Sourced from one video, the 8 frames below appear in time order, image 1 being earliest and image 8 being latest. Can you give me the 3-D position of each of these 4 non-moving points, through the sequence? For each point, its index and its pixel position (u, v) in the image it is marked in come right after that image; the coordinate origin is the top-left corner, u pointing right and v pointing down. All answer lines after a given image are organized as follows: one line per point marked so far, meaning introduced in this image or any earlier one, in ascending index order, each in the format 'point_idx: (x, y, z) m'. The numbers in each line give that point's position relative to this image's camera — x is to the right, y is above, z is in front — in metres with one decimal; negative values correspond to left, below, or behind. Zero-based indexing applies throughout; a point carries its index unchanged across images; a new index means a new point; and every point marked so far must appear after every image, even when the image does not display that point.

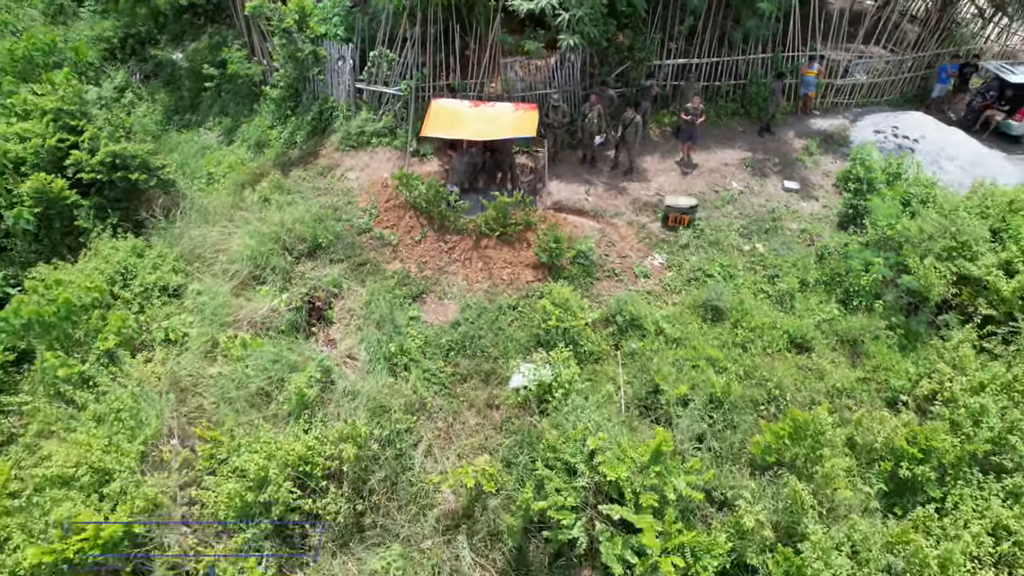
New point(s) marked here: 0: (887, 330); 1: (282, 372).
0: (+3.1, -0.3, +5.5) m
1: (-1.8, -0.6, +5.1) m
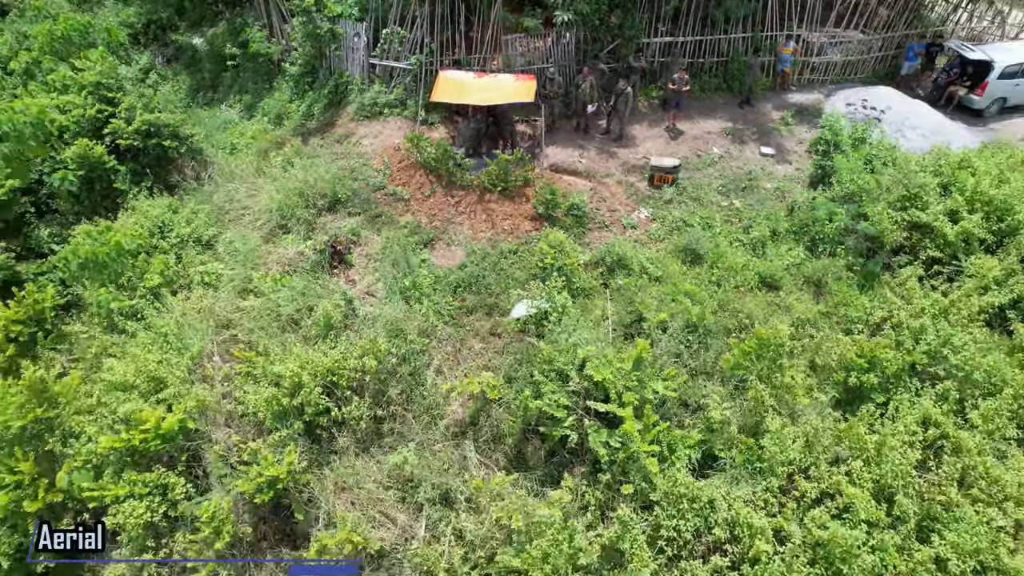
0: (+3.1, +0.2, +6.1) m
1: (-1.8, -0.1, +5.8) m
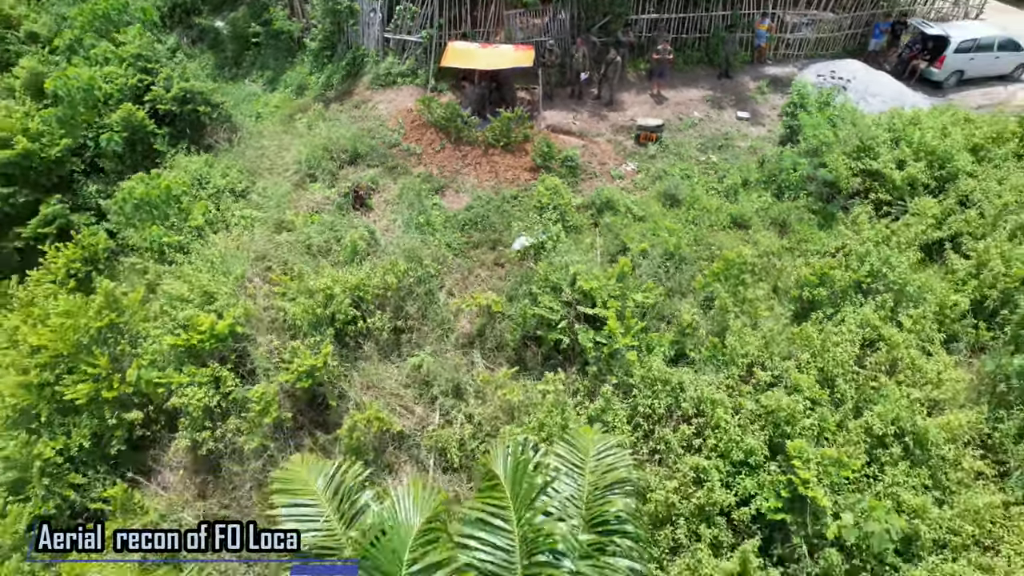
0: (+3.1, +0.8, +7.0) m
1: (-1.7, +0.5, +6.6) m
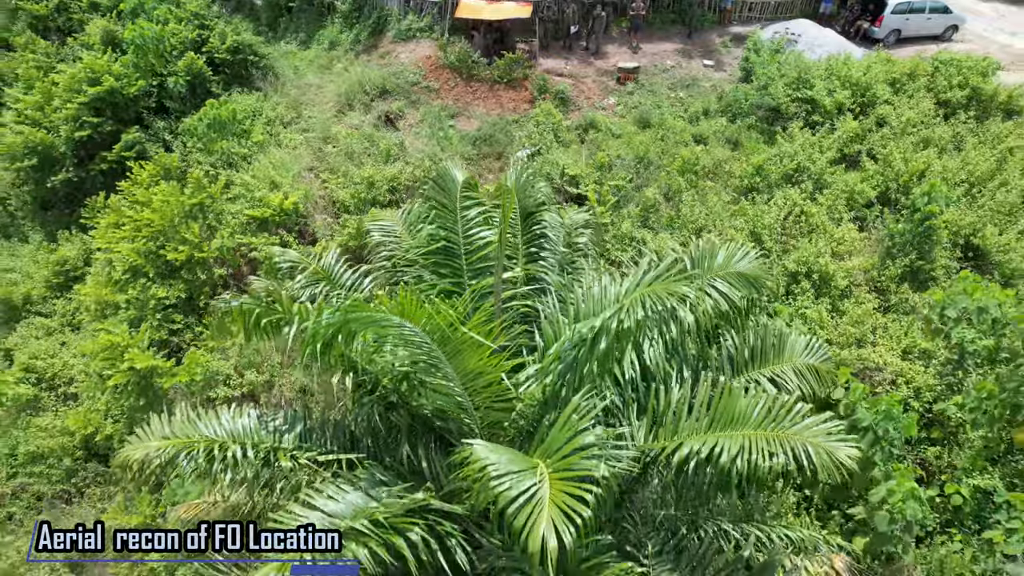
0: (+3.2, +2.0, +8.6) m
1: (-1.7, +1.7, +8.2) m
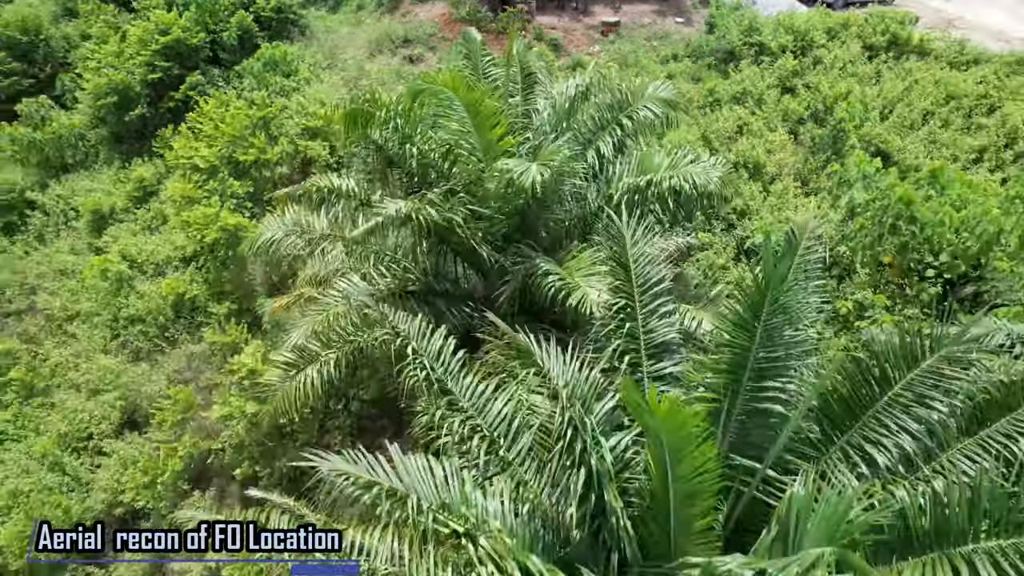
0: (+3.2, +3.4, +10.4) m
1: (-1.7, +3.1, +10.1) m
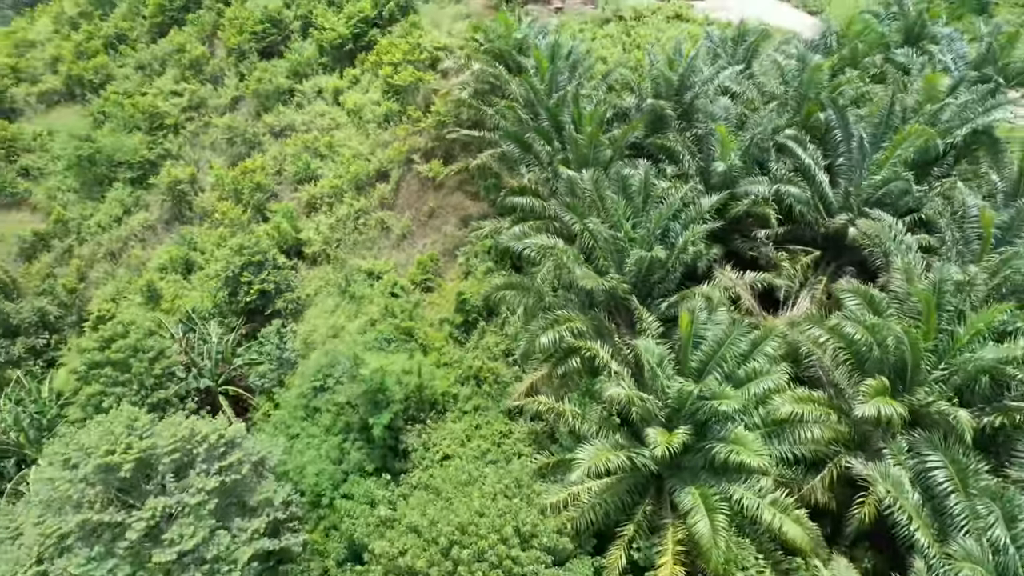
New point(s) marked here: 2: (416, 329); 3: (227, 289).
0: (+3.3, +9.7, +24.5) m
1: (-1.6, +9.4, +24.2) m
2: (-2.3, -0.9, +16.4) m
3: (-8.0, -0.1, +18.9) m
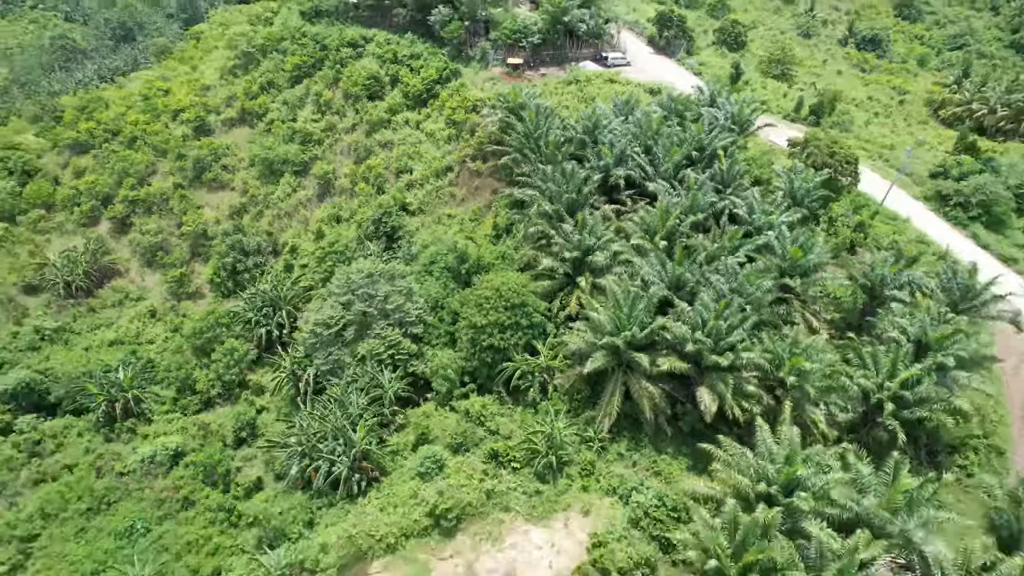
0: (+3.6, +13.2, +43.3) m
1: (-1.3, +12.9, +42.9) m
2: (-1.9, +2.6, +35.1) m
3: (-7.7, +3.5, +37.6) m
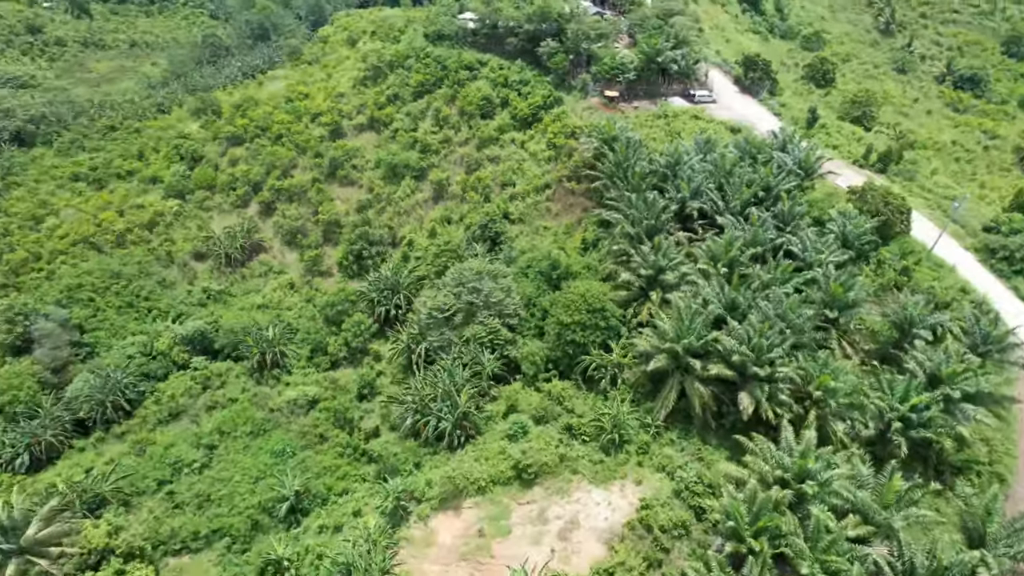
0: (+10.7, +12.4, +48.7) m
1: (+5.8, +12.6, +48.9) m
2: (+3.3, +2.4, +41.3) m
3: (-2.1, +3.8, +44.4) m
